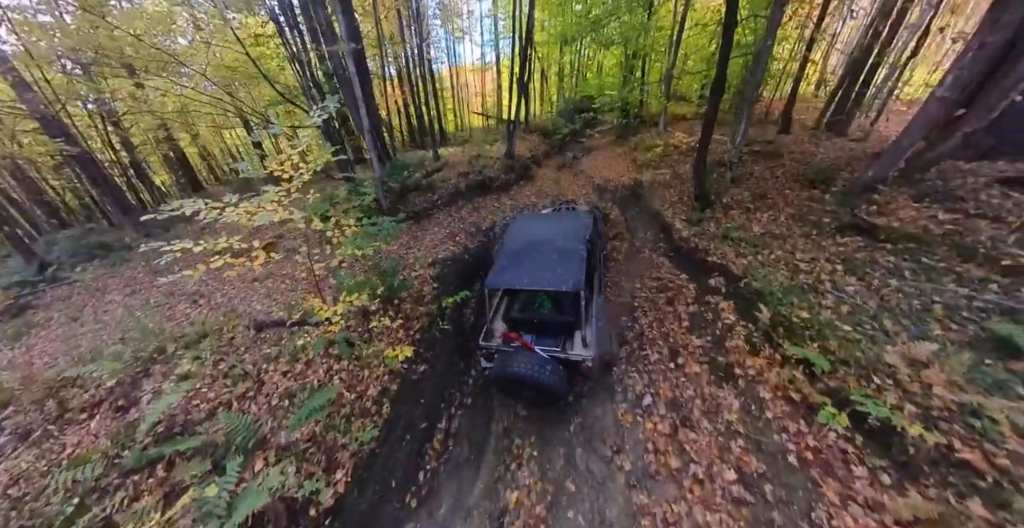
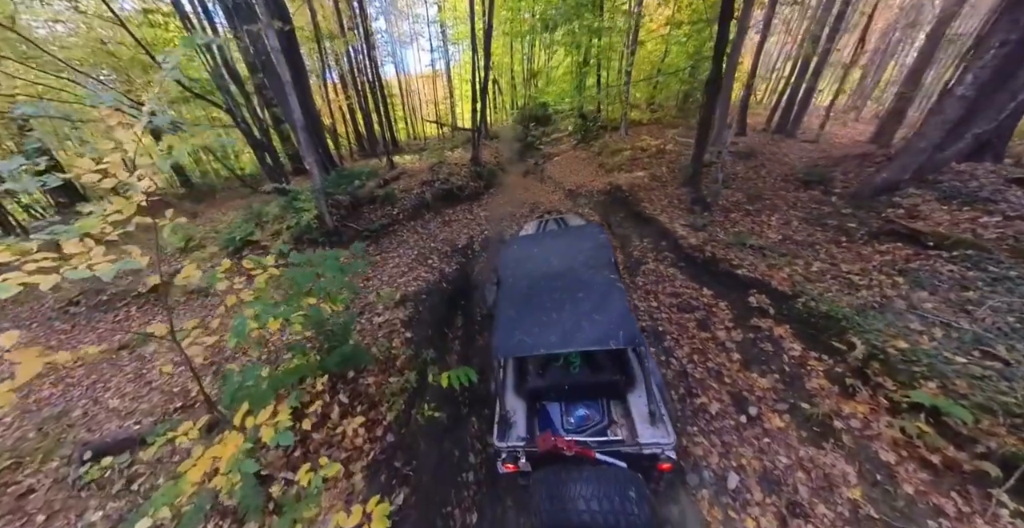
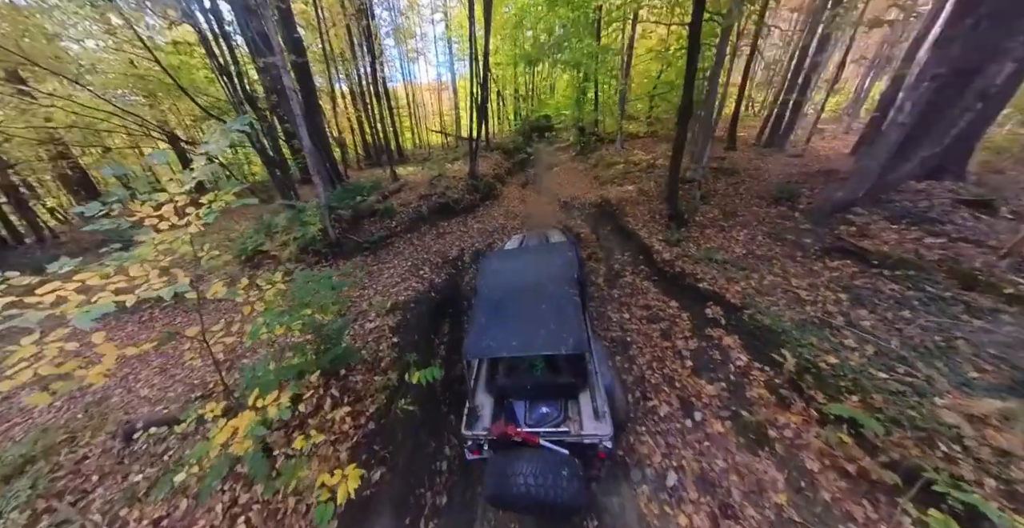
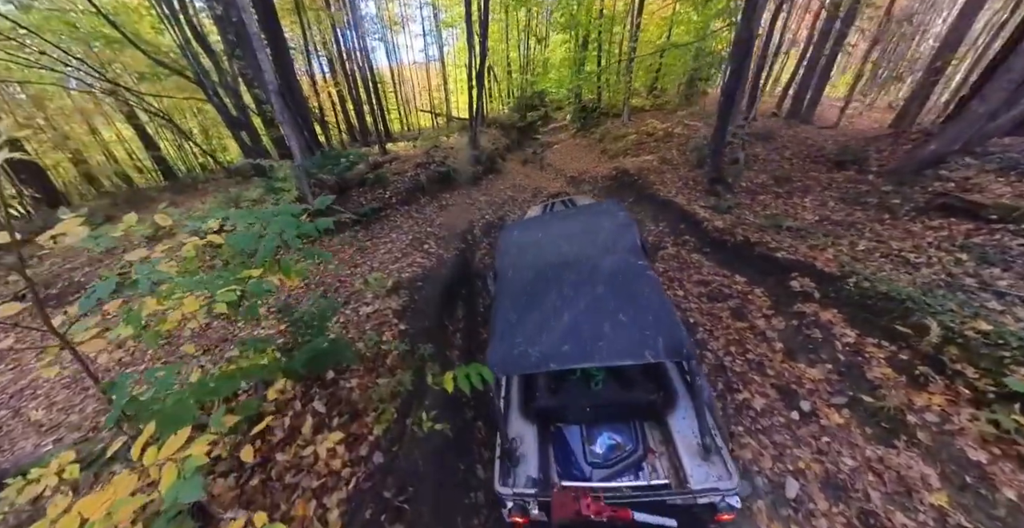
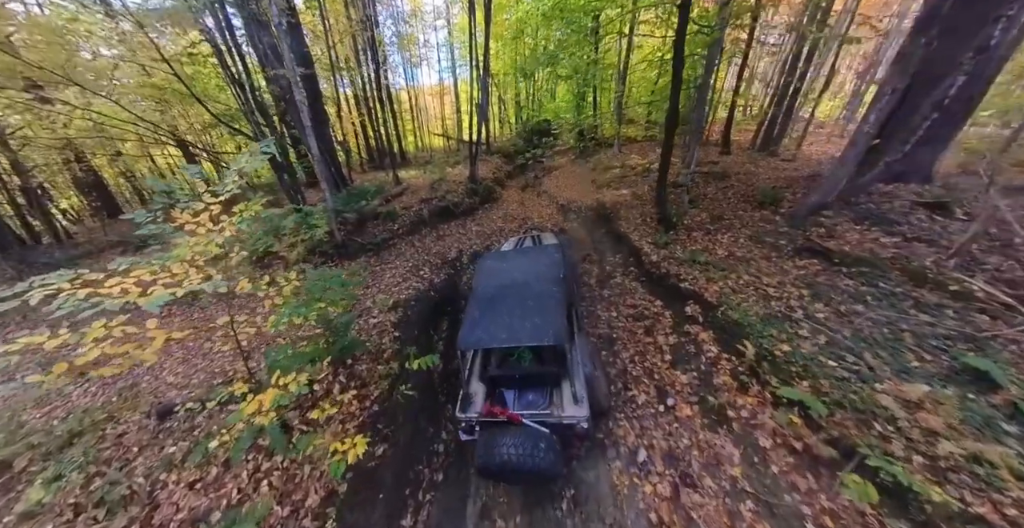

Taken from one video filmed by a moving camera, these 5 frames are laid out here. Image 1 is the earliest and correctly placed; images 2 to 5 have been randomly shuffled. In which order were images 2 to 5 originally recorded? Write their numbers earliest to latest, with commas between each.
5, 3, 2, 4
